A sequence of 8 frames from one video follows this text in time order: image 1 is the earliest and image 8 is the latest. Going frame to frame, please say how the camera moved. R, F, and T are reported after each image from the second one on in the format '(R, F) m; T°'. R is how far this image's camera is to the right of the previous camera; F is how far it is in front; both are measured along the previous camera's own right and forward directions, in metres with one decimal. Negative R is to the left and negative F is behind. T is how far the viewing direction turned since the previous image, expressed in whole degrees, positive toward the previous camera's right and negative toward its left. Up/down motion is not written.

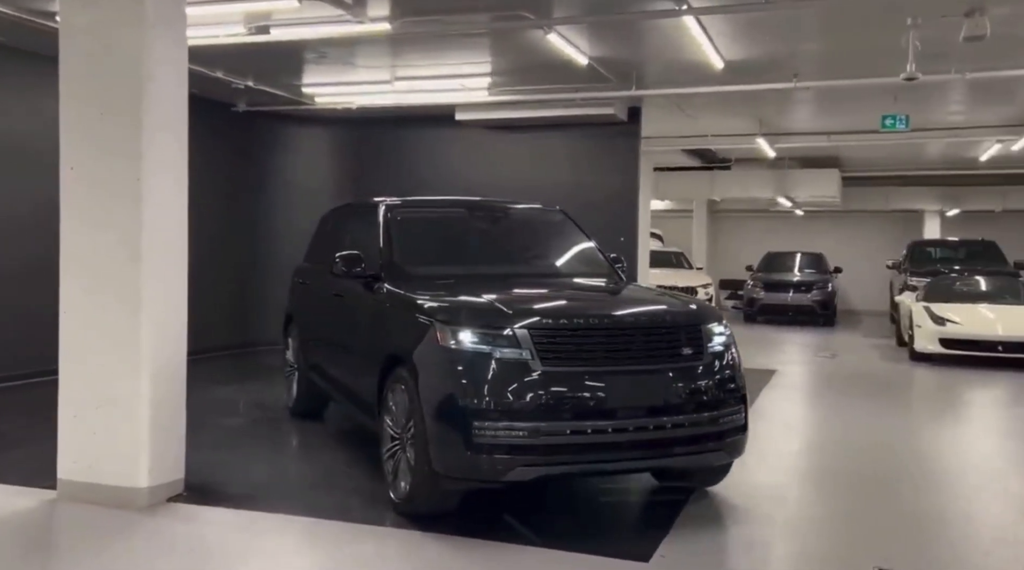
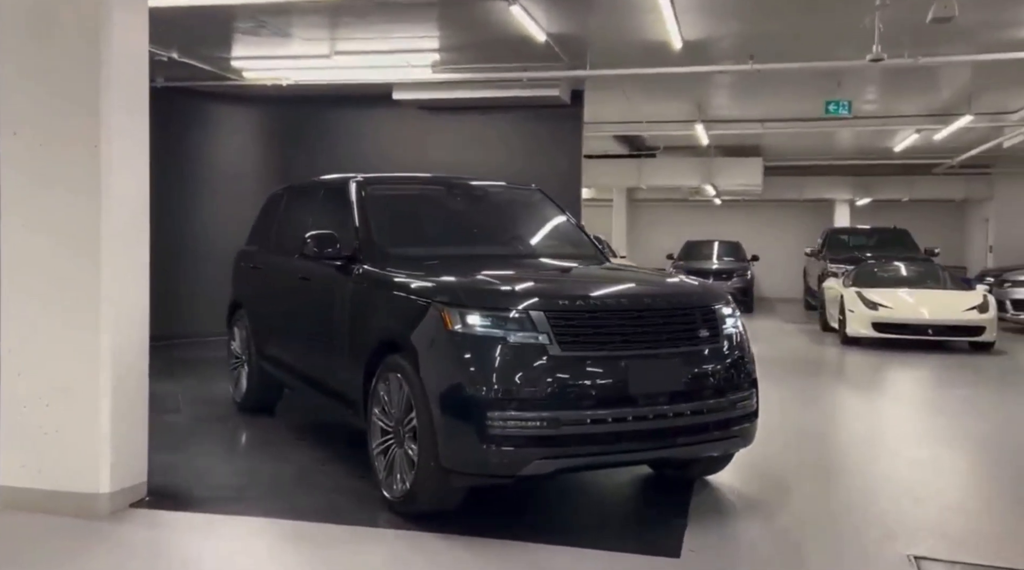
(-0.5, +0.3) m; +7°
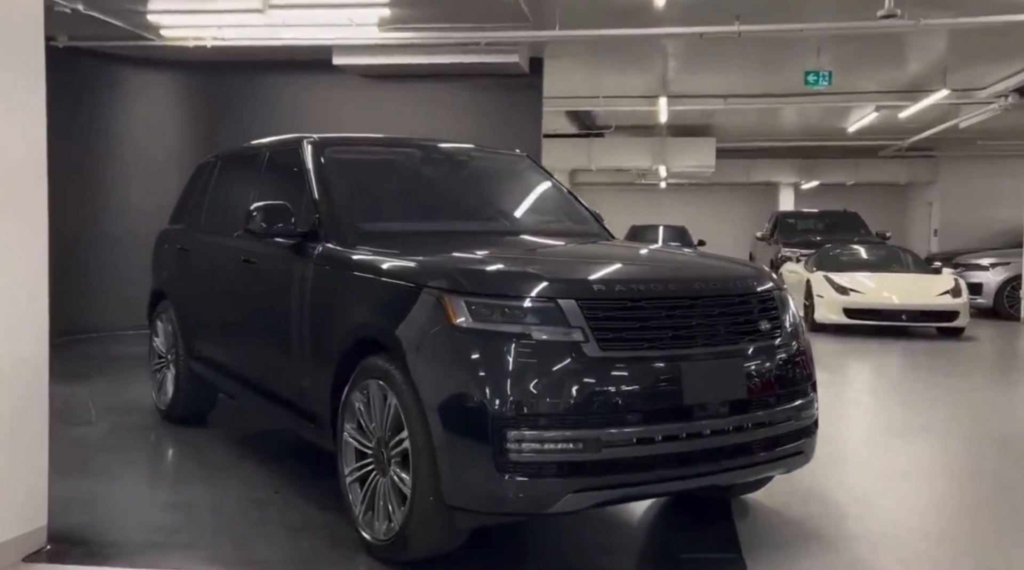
(-0.3, +0.8) m; +5°
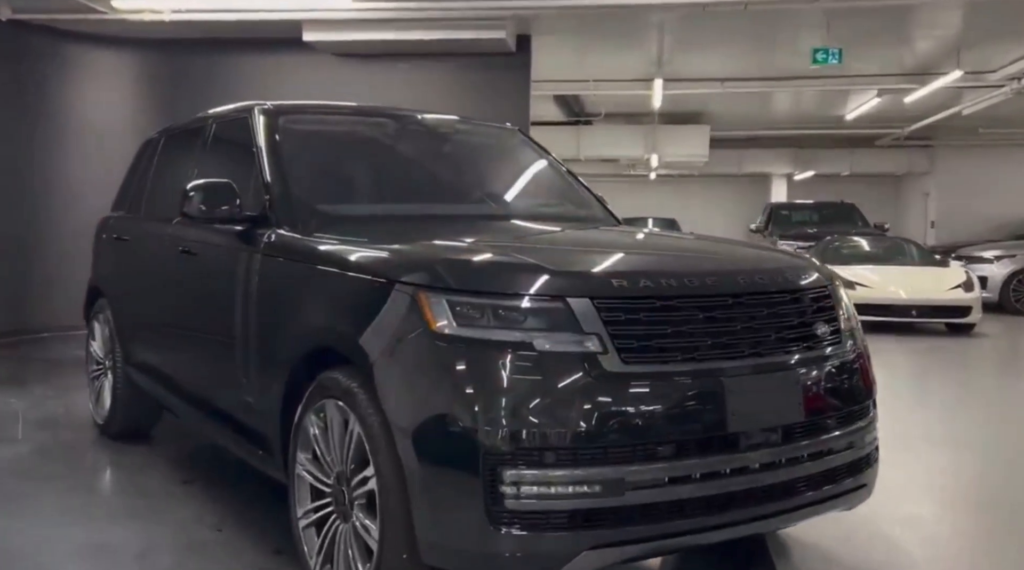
(0.0, +0.6) m; +1°
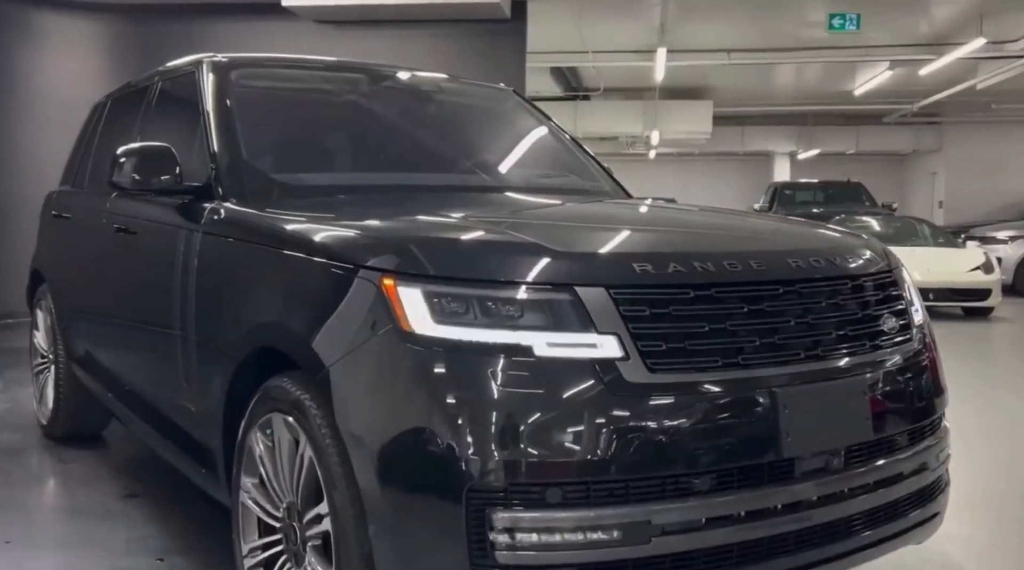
(0.0, +0.5) m; 0°
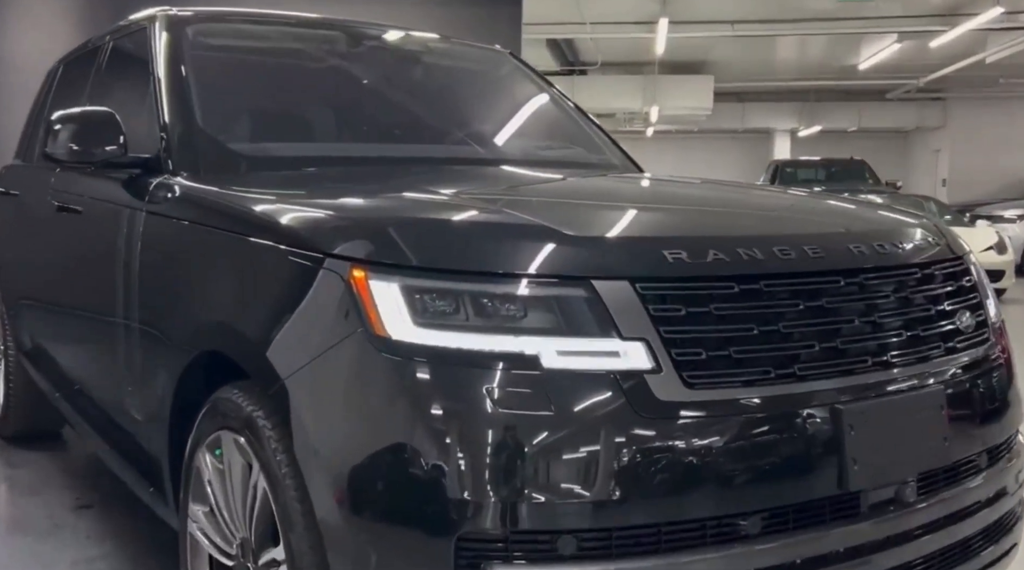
(0.0, +0.3) m; 0°
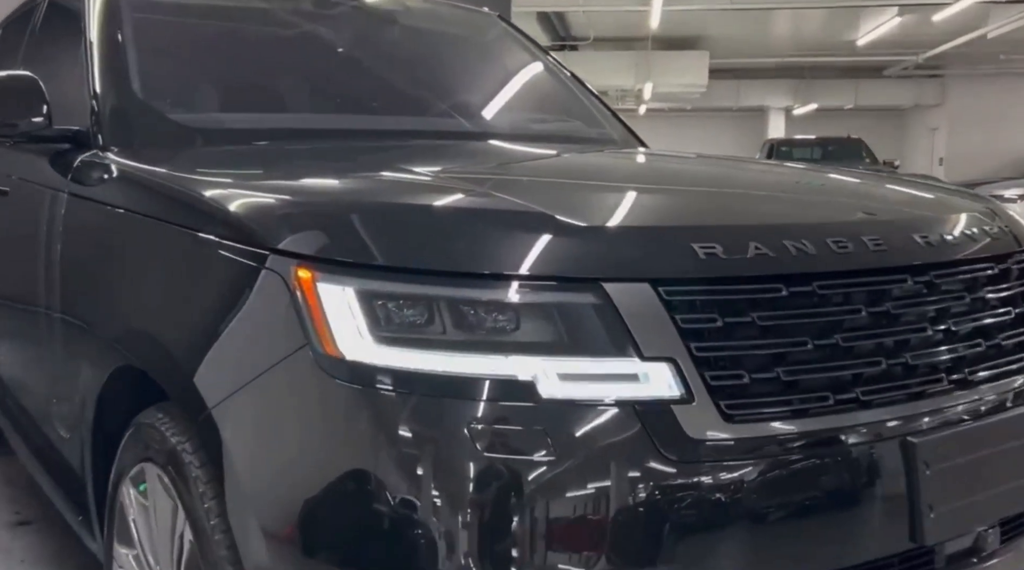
(0.0, +0.3) m; +1°
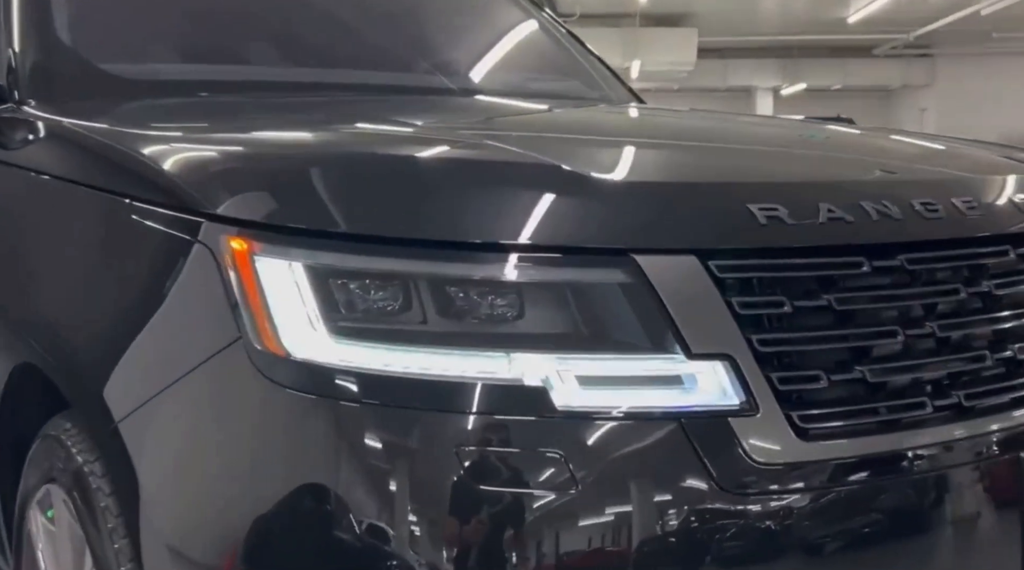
(0.0, +0.3) m; +1°
